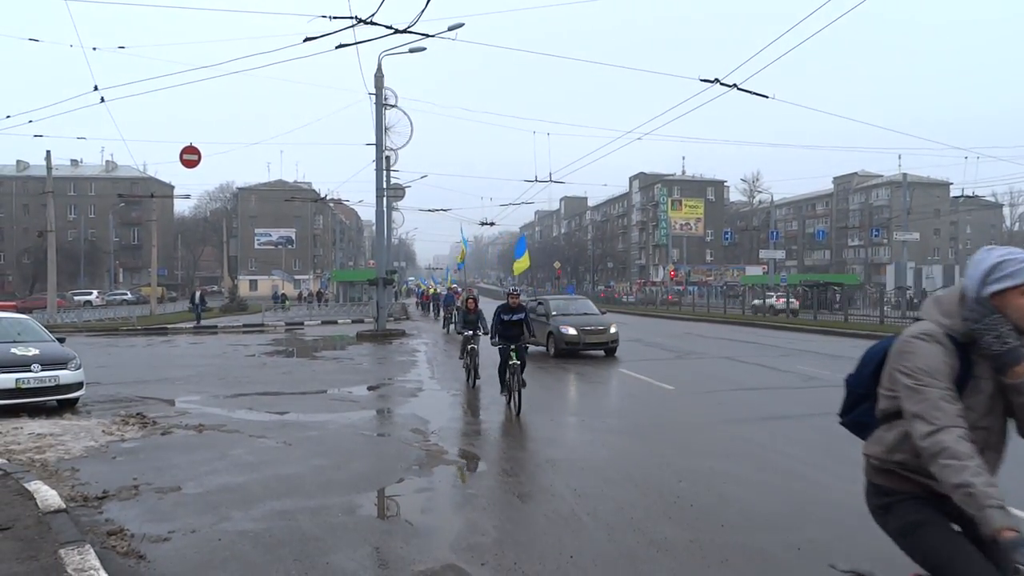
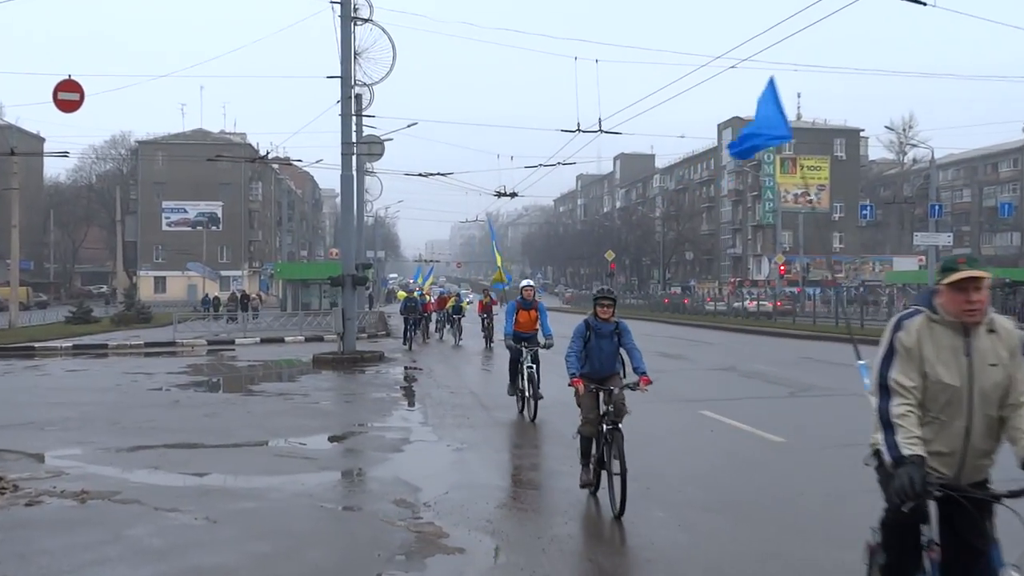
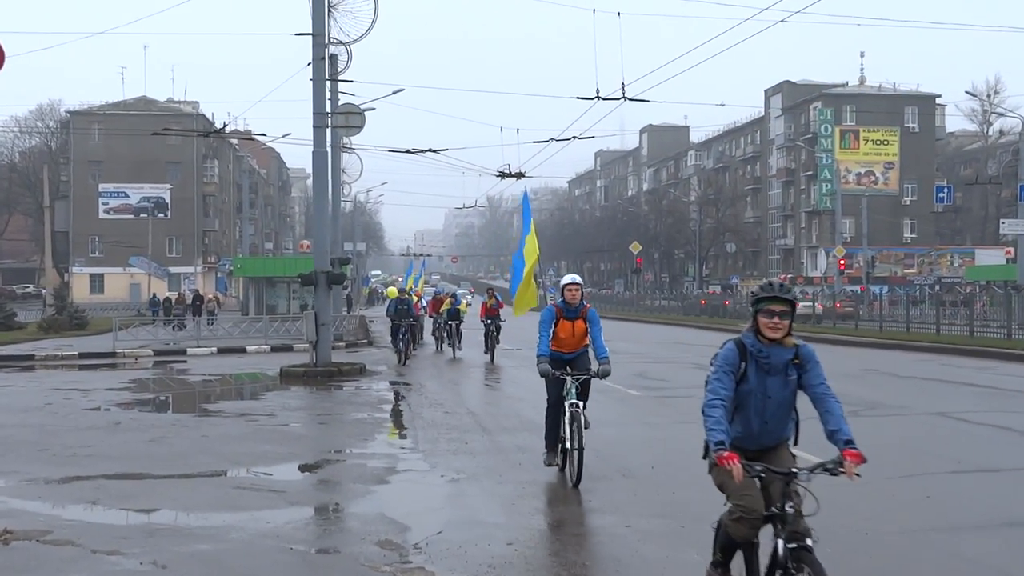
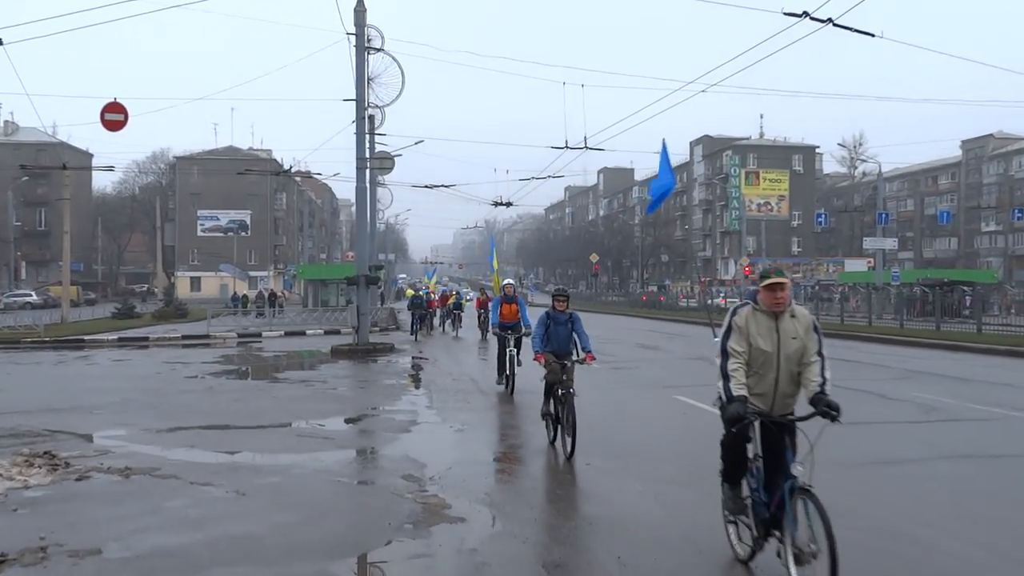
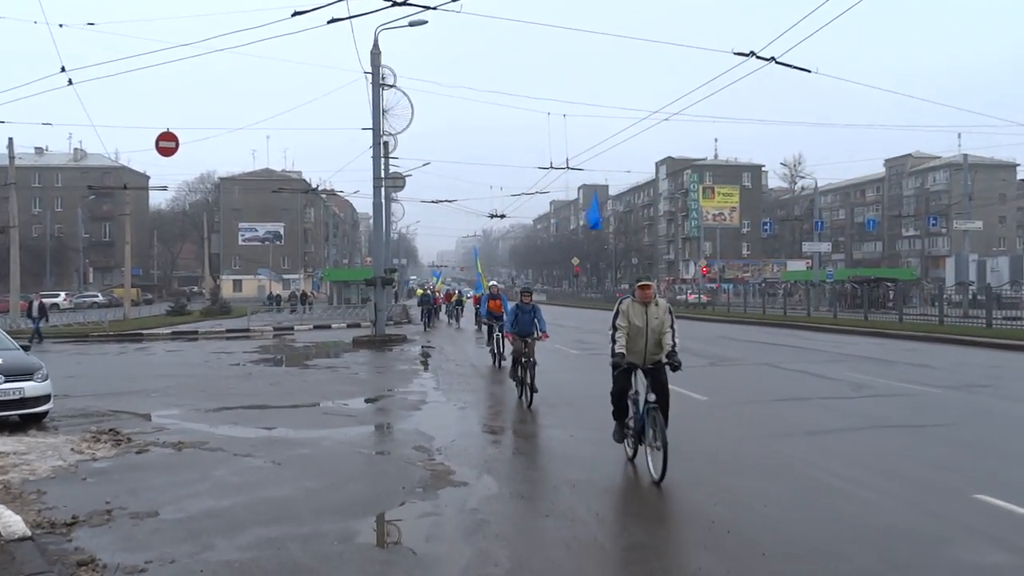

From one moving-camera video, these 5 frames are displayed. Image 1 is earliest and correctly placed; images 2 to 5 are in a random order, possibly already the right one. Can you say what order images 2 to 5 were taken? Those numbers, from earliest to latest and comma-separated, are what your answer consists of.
5, 4, 2, 3
